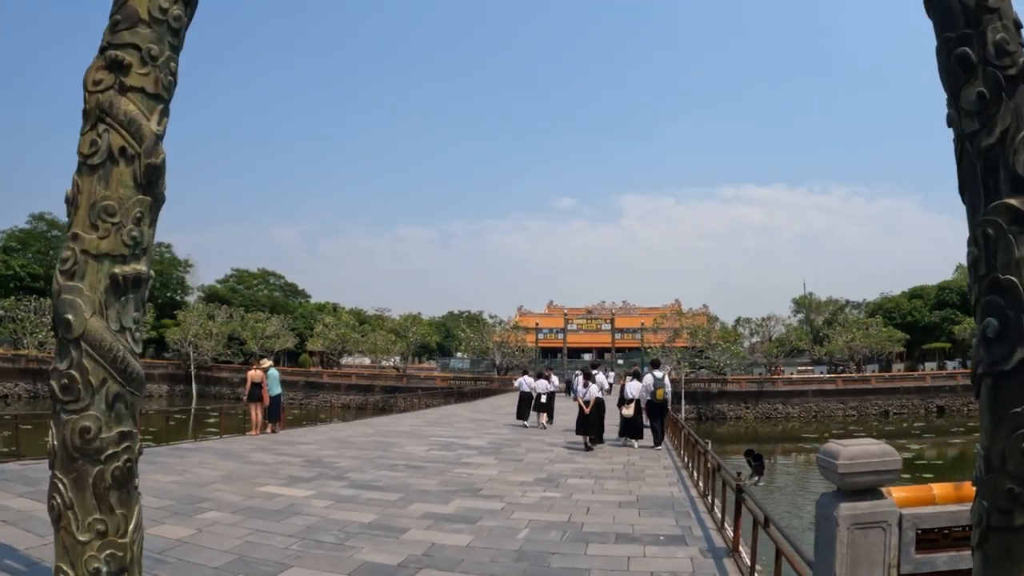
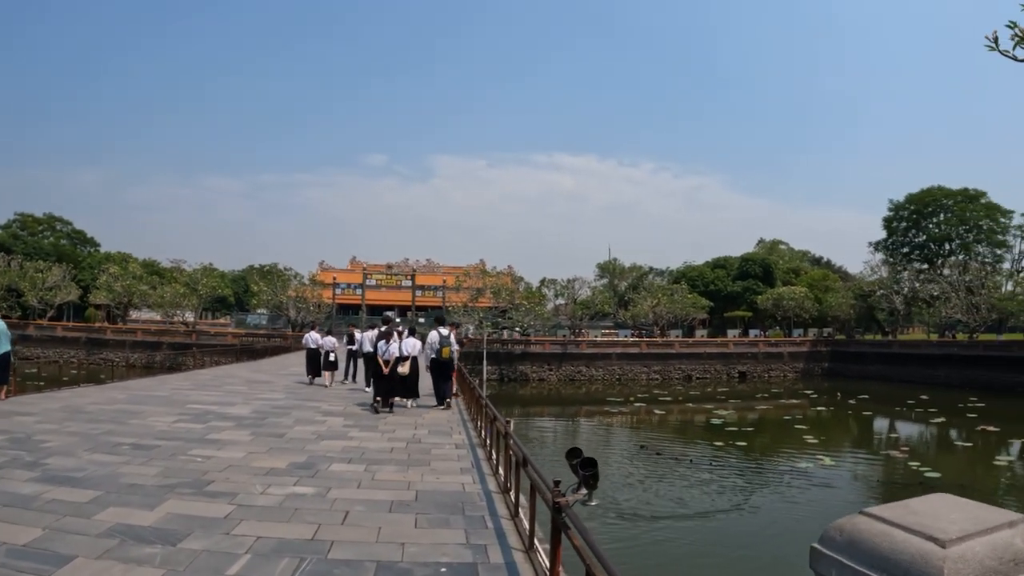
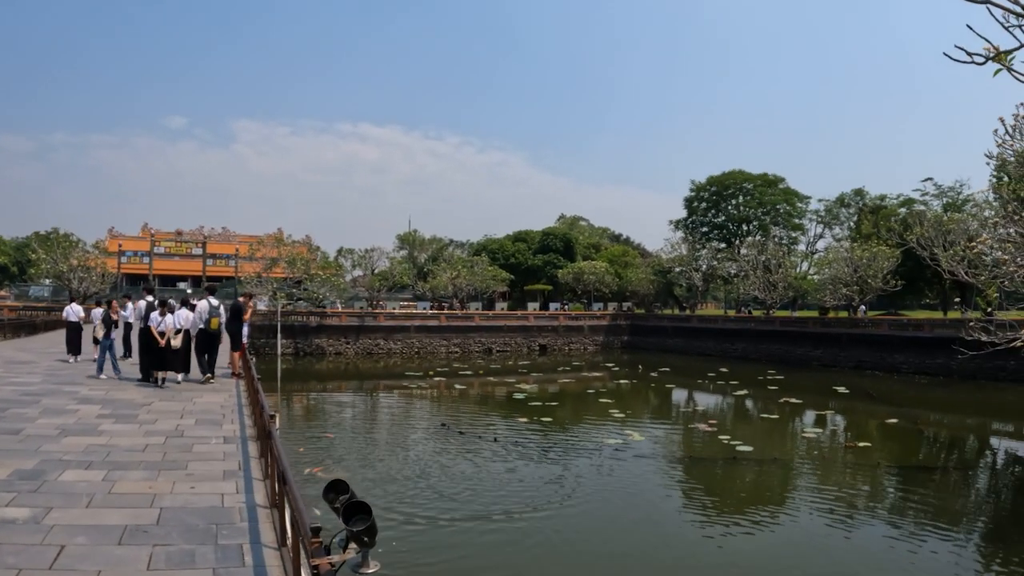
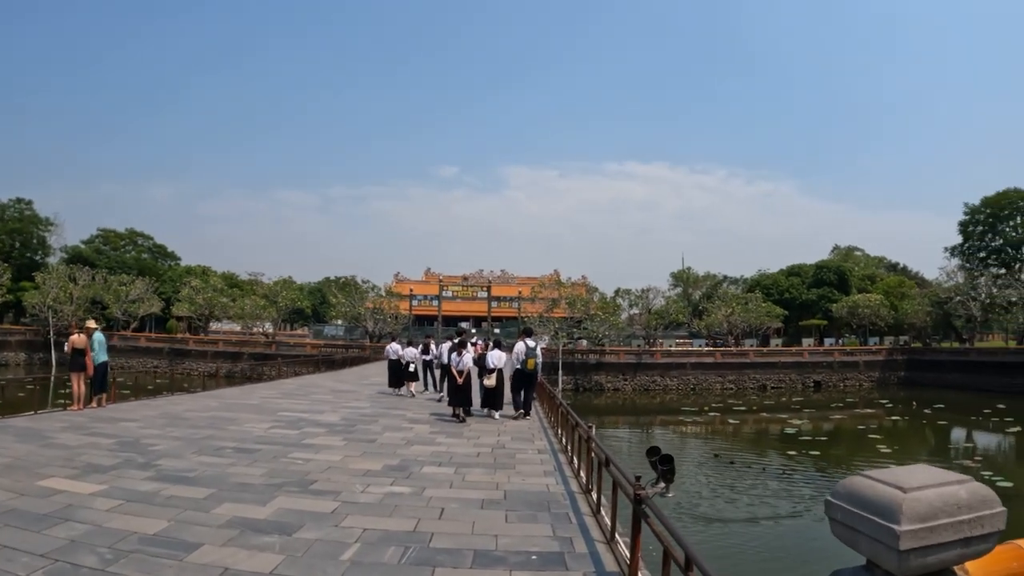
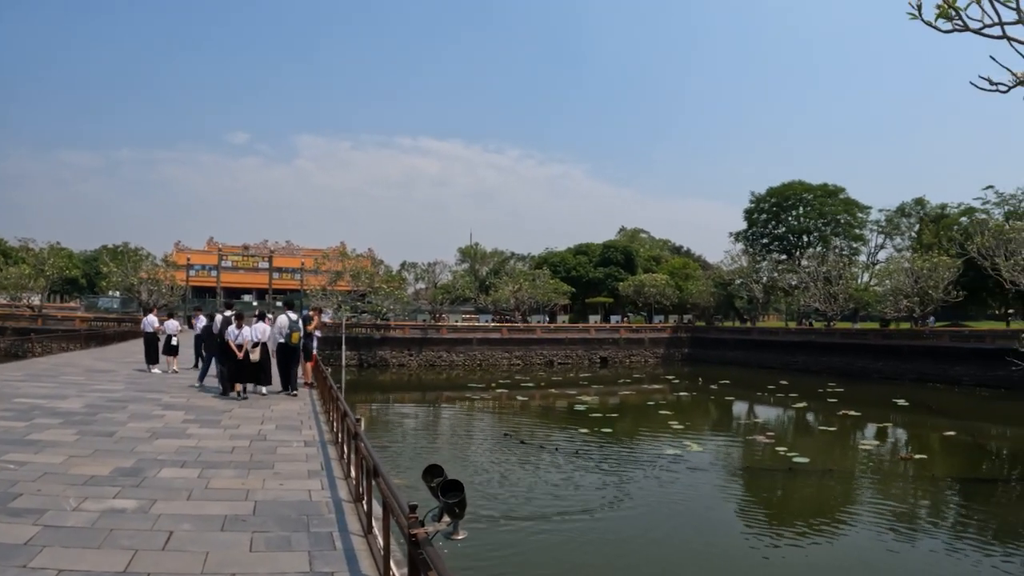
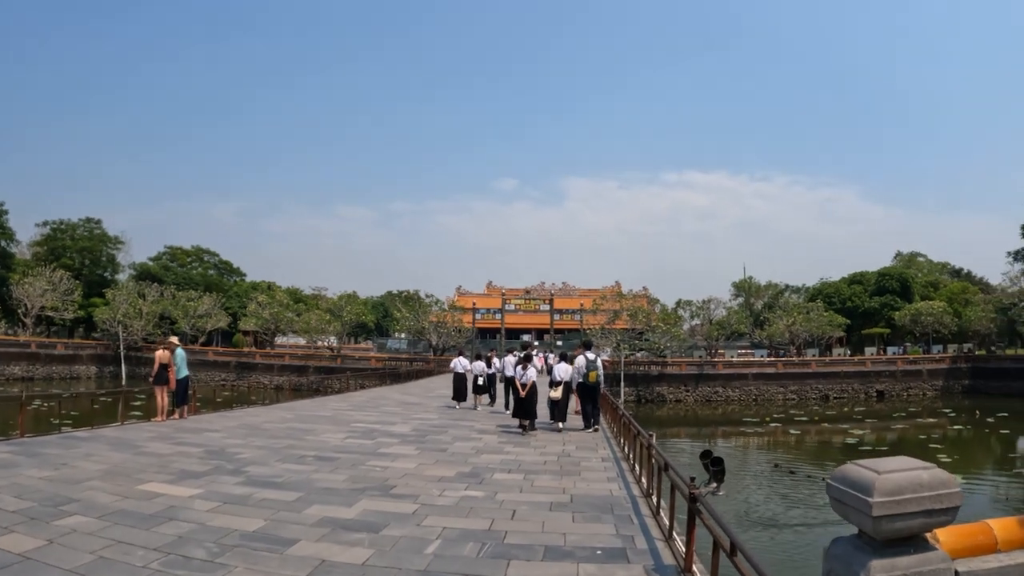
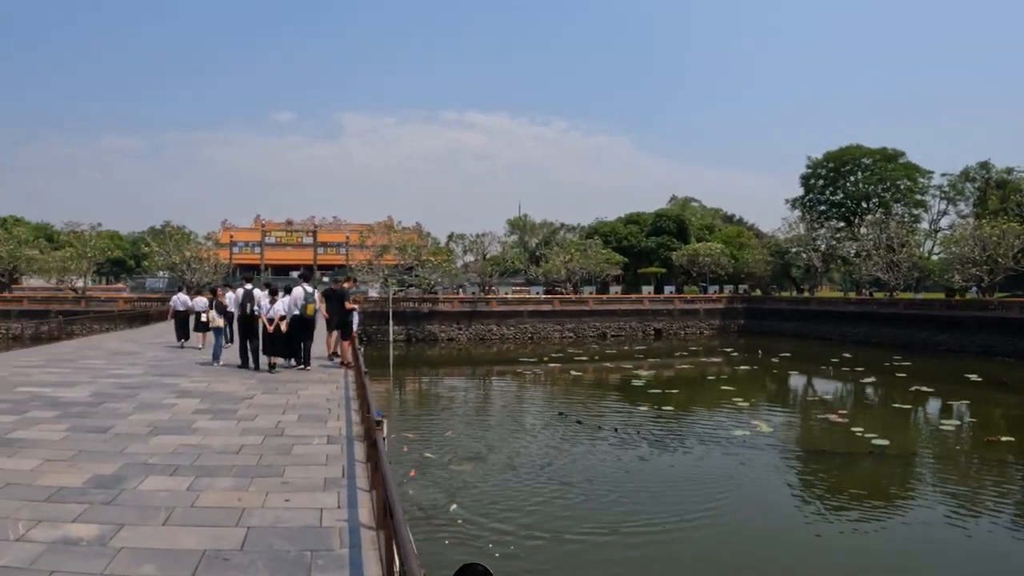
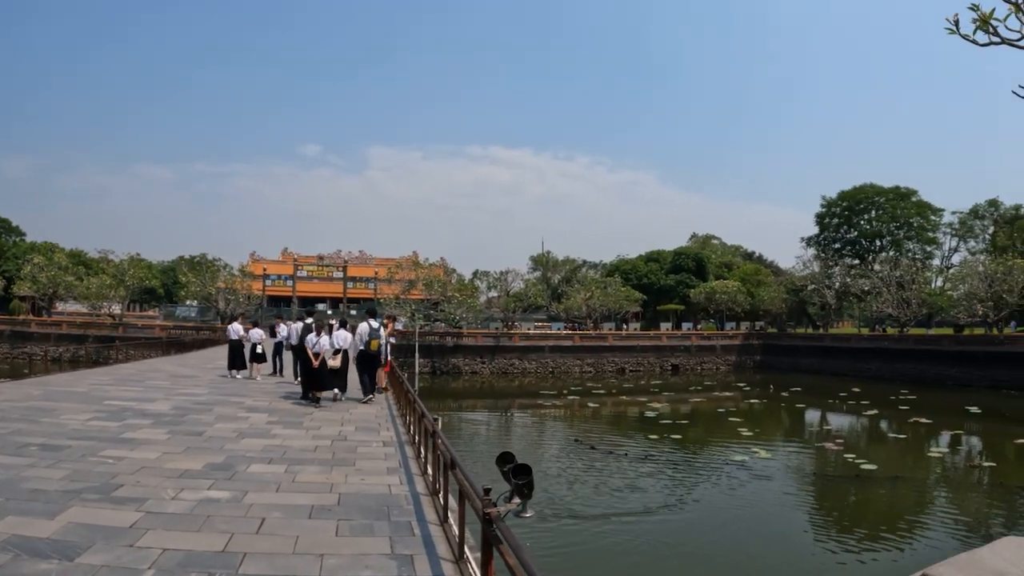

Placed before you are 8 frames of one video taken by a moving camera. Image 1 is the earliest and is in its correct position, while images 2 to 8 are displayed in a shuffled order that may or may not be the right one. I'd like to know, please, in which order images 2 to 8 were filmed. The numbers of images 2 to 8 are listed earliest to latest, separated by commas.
6, 4, 2, 8, 5, 3, 7
